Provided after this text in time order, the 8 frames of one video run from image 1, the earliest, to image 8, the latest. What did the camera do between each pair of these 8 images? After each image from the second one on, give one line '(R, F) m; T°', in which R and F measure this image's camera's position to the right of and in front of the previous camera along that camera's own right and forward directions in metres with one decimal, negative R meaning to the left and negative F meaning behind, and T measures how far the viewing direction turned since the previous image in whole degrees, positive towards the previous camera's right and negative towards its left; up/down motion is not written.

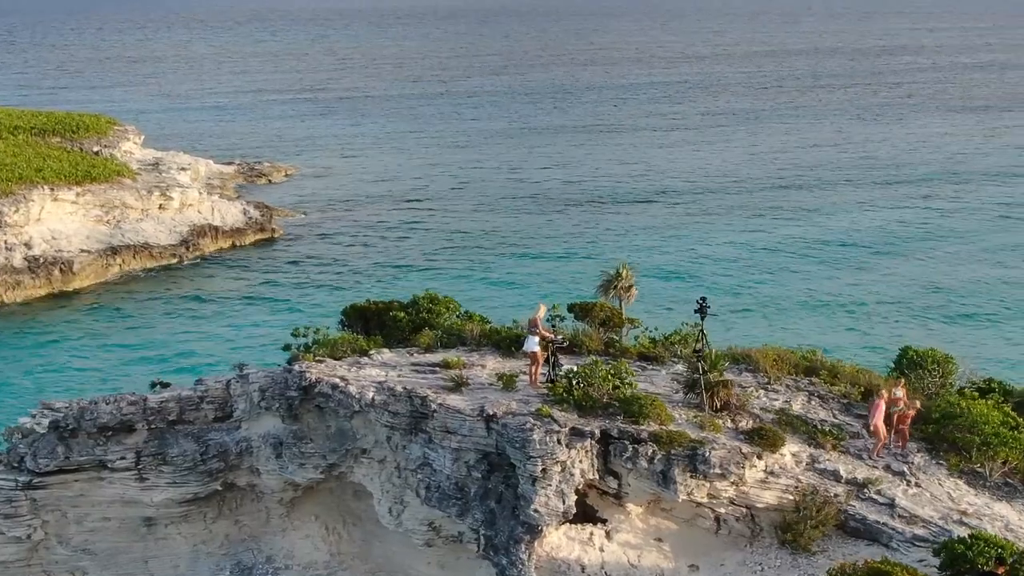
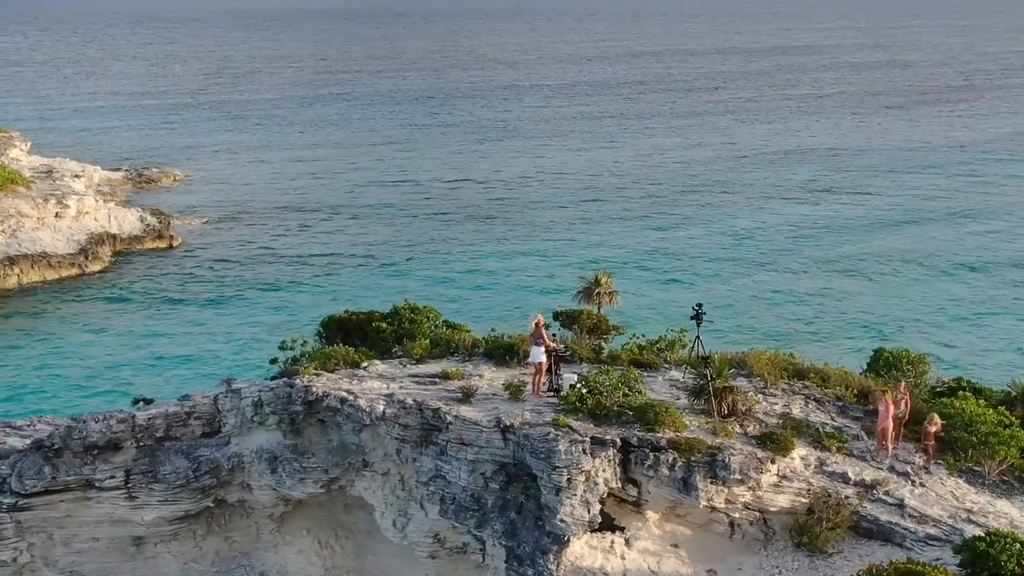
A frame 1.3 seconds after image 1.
(-1.7, +0.1) m; +5°
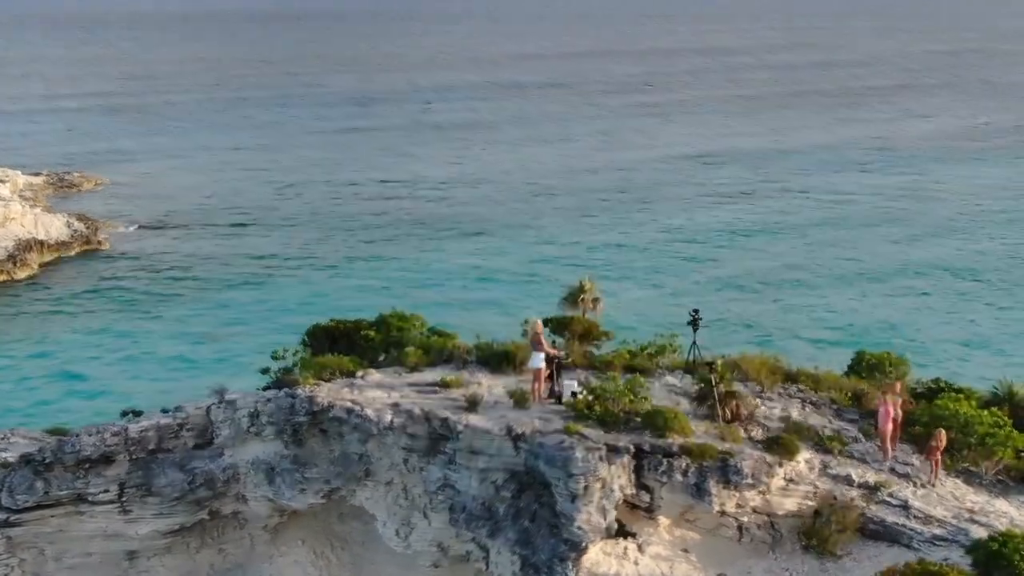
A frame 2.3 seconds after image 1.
(-1.2, 0.0) m; +3°
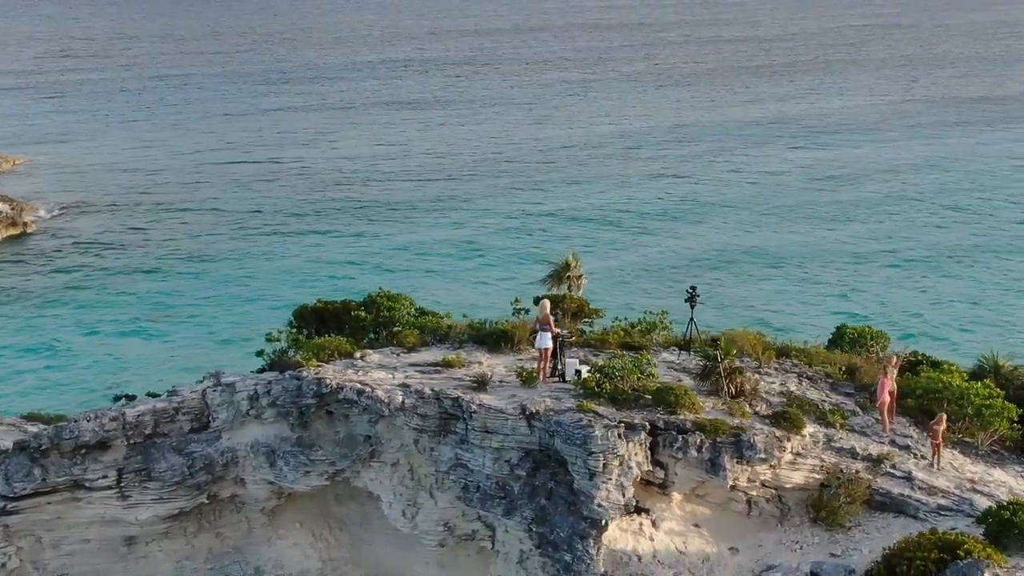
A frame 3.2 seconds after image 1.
(-1.2, 0.0) m; +3°
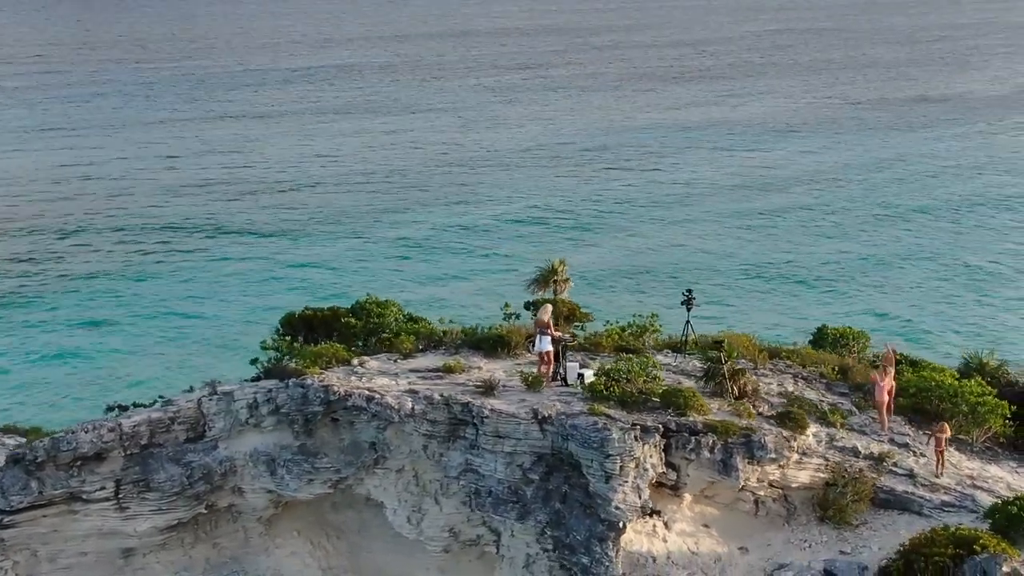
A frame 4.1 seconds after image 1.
(-1.2, 0.0) m; +3°
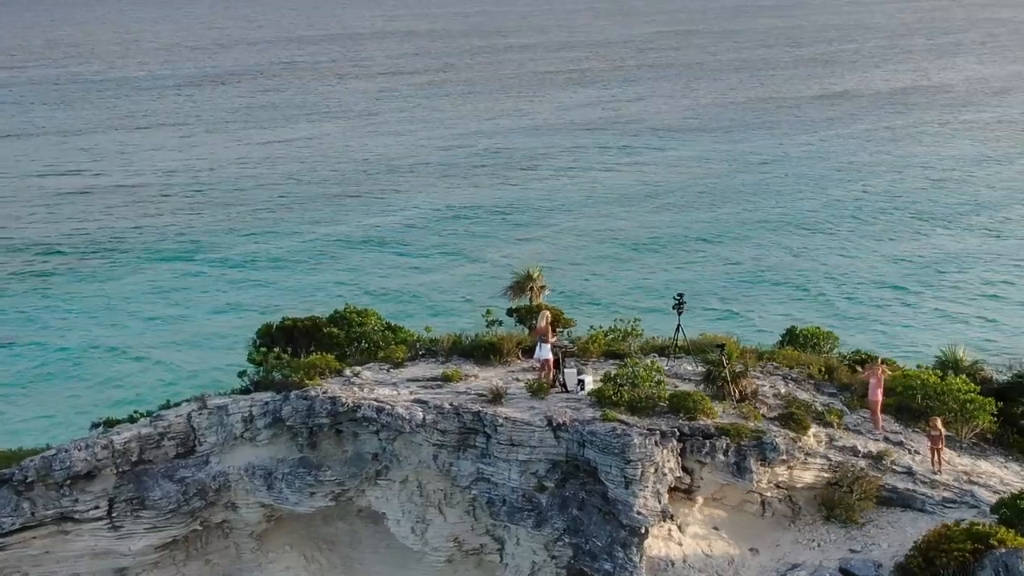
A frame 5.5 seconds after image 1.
(-1.7, +0.1) m; +5°
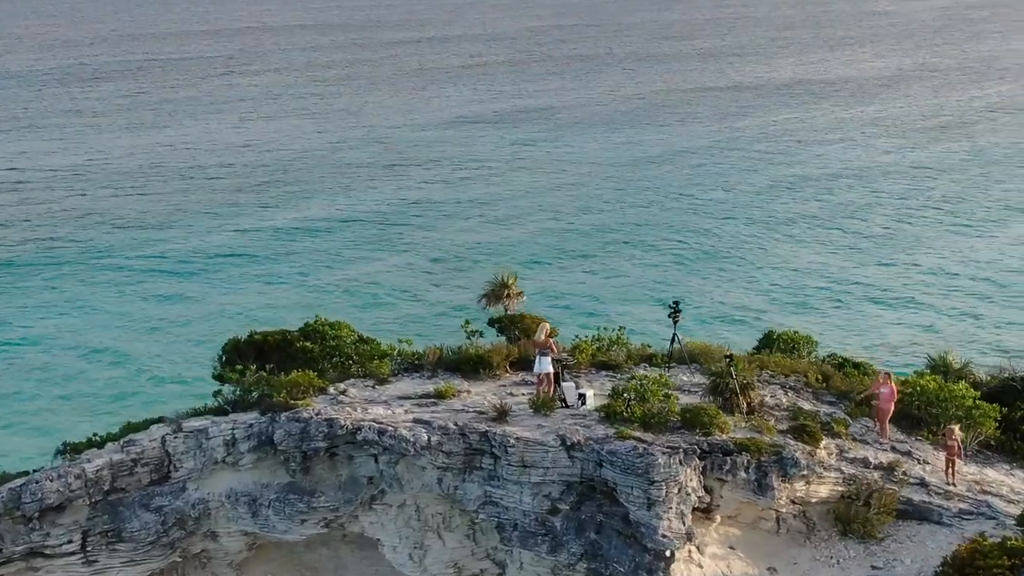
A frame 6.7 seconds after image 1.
(-1.5, +1.1) m; +4°
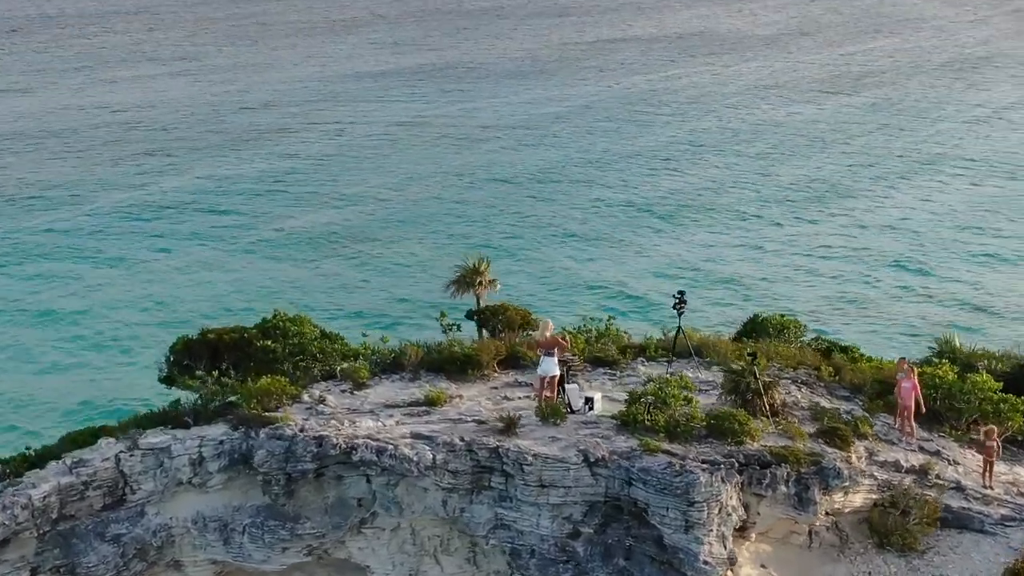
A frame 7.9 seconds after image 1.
(-1.4, +2.1) m; +5°
